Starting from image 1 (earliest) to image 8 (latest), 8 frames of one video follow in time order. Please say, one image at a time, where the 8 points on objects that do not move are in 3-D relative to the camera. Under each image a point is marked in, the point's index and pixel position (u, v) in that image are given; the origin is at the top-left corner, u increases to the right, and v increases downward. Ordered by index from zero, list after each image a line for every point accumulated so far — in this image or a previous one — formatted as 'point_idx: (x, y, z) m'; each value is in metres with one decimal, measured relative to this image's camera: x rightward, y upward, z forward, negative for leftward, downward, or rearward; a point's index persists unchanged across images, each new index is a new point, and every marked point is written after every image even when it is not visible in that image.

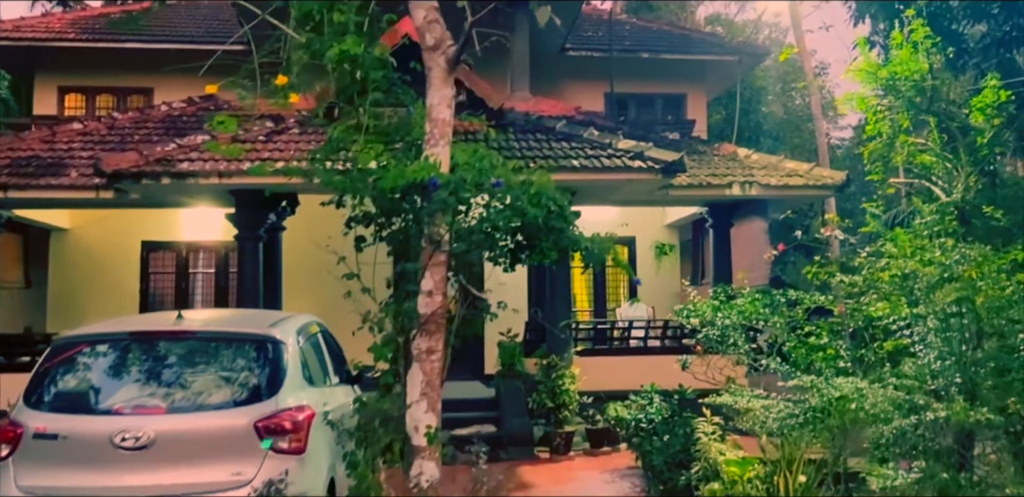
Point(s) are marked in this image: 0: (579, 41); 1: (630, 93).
0: (+1.3, +4.0, +15.3) m
1: (+2.4, +3.0, +15.0) m
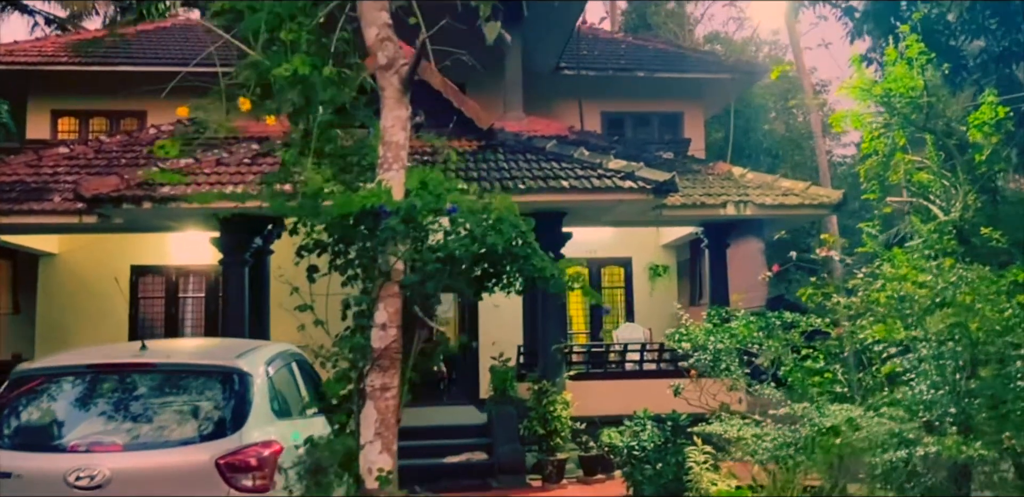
0: (+1.2, +3.6, +15.2) m
1: (+2.3, +2.6, +14.9) m
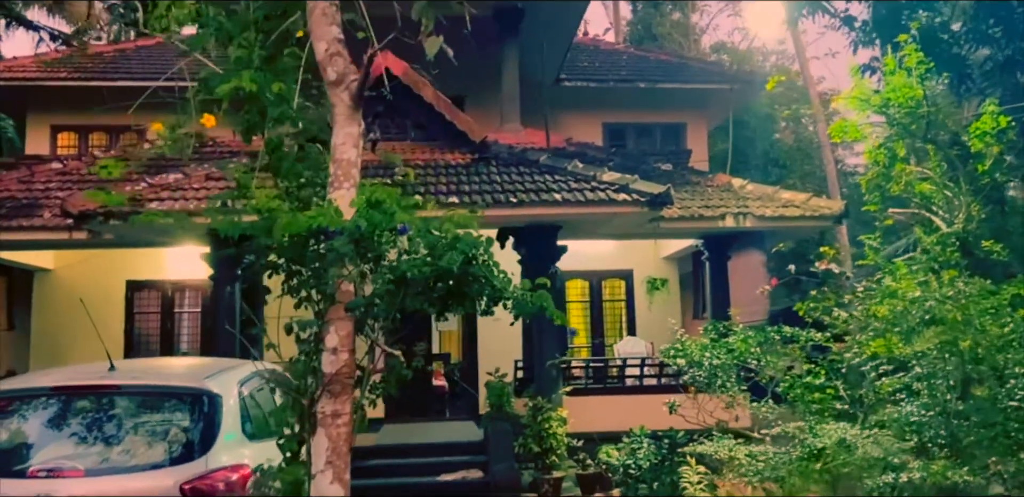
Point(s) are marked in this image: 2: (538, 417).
0: (+1.2, +3.4, +15.1) m
1: (+2.3, +2.4, +14.8) m
2: (+0.3, -1.8, +8.4) m
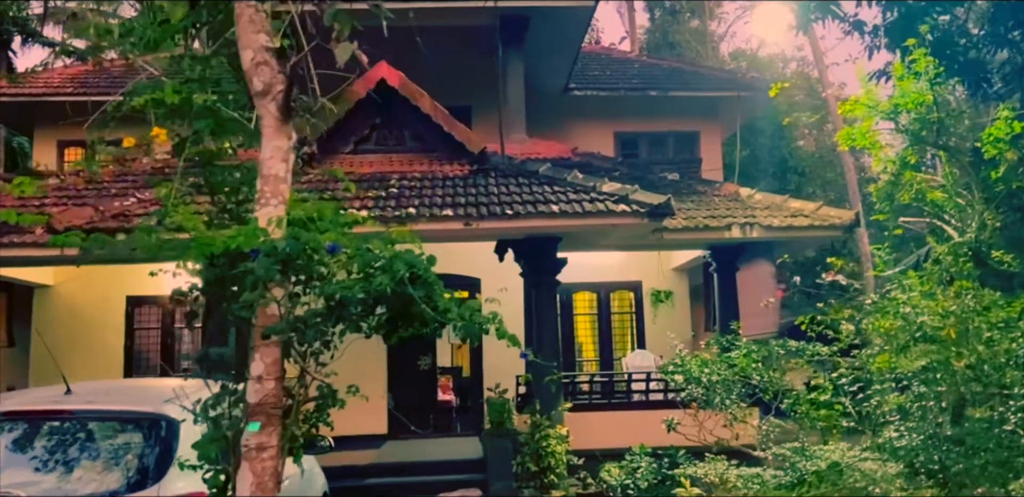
0: (+1.4, +3.2, +14.9) m
1: (+2.4, +2.2, +14.6) m
2: (+0.2, -1.9, +8.2) m
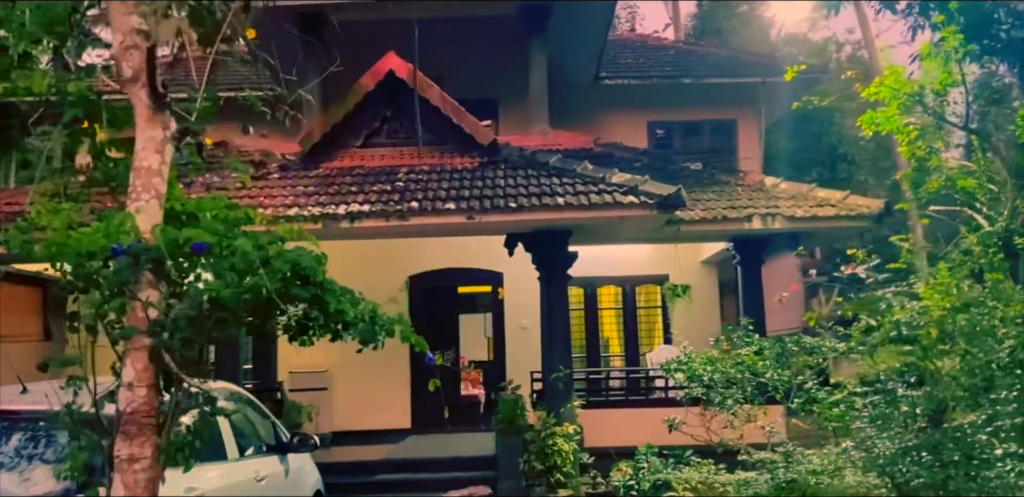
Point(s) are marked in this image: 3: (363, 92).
0: (+1.9, +3.3, +14.6) m
1: (+2.9, +2.3, +14.2) m
2: (+0.3, -1.9, +8.0) m
3: (-1.7, +1.8, +9.0) m
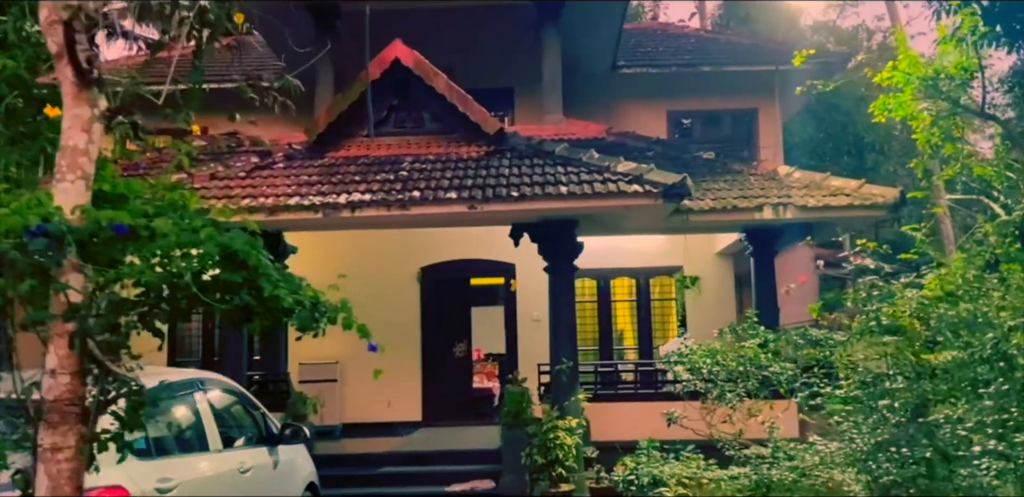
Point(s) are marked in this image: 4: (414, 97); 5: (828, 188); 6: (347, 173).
0: (+2.2, +3.5, +14.4) m
1: (+3.2, +2.4, +13.9) m
2: (+0.4, -1.8, +7.9) m
3: (-1.6, +1.9, +9.0) m
4: (-1.1, +1.8, +9.2) m
5: (+3.5, +0.7, +8.8) m
6: (-1.7, +0.8, +8.3) m
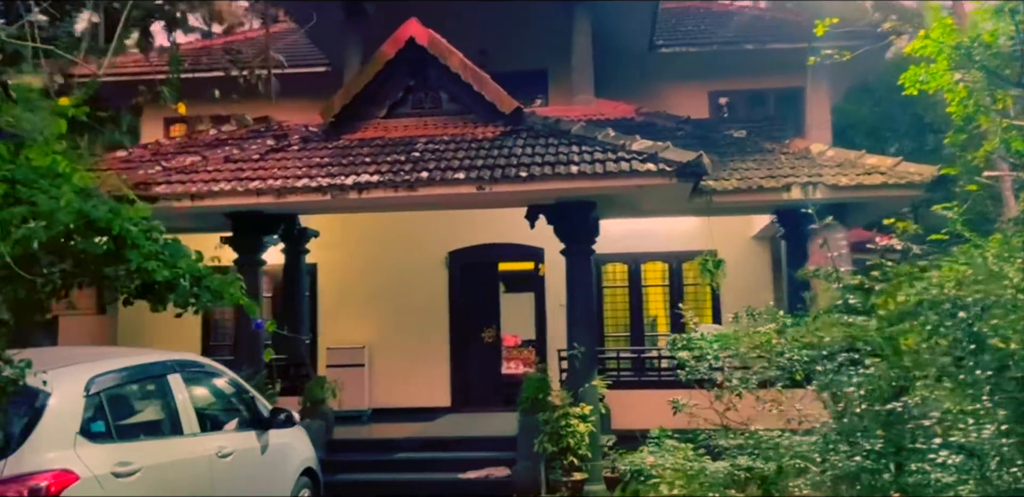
0: (+2.8, +3.7, +13.9) m
1: (+3.7, +2.7, +13.4) m
2: (+0.5, -1.6, +7.7) m
3: (-1.4, +2.1, +8.9) m
4: (-0.9, +2.0, +9.0) m
5: (+3.7, +0.9, +8.3) m
6: (-1.6, +1.0, +8.2) m
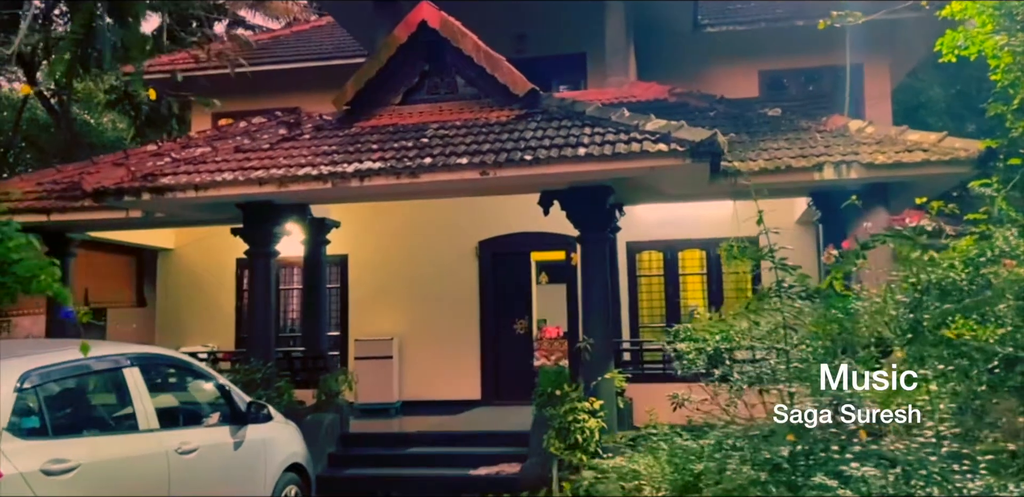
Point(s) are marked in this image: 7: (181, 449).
0: (+3.4, +3.9, +13.3) m
1: (+4.3, +2.9, +12.7) m
2: (+0.6, -1.5, +7.3) m
3: (-1.3, +2.2, +8.6) m
4: (-0.7, +2.1, +8.8) m
5: (+3.8, +1.0, +7.6) m
6: (-1.5, +1.1, +8.0) m
7: (-1.9, -1.2, +4.6) m
